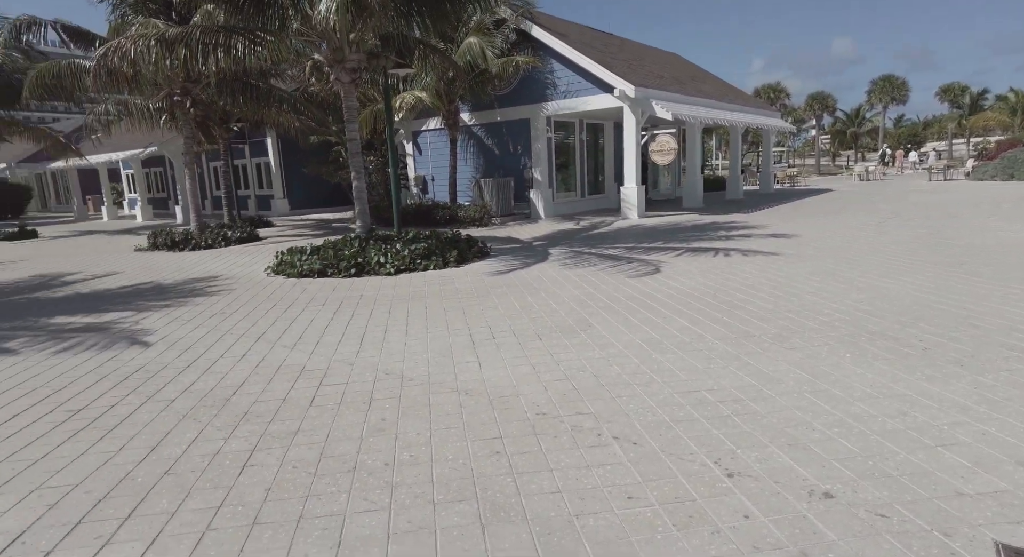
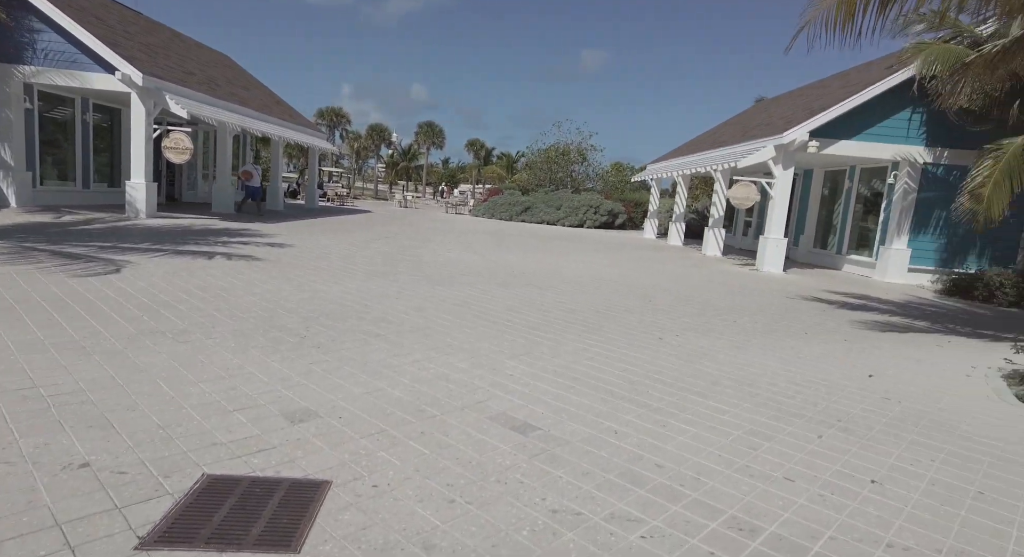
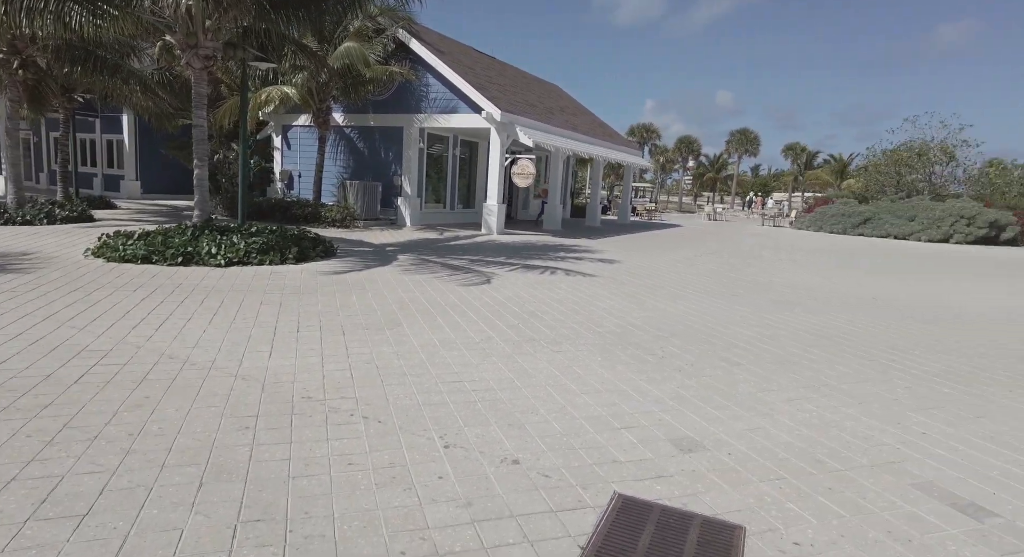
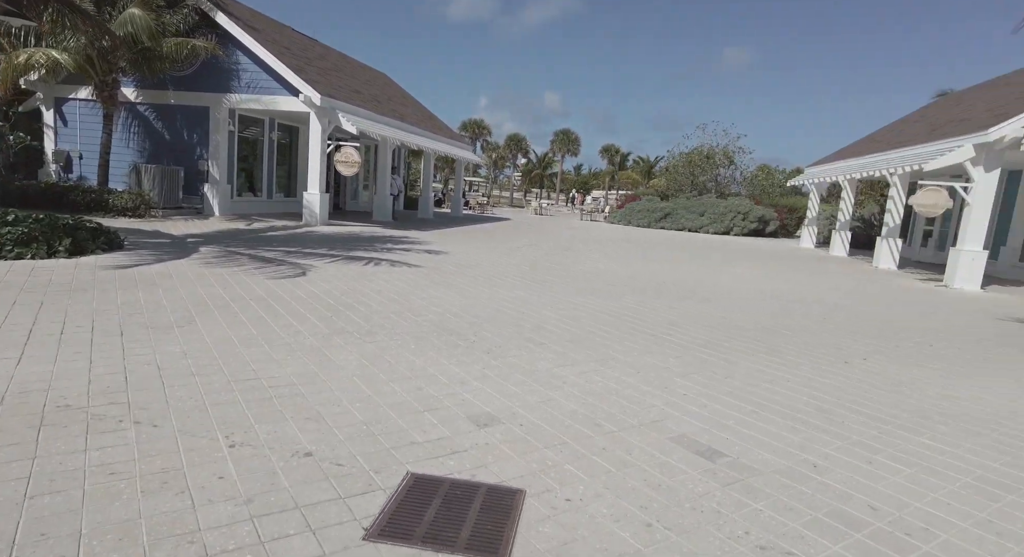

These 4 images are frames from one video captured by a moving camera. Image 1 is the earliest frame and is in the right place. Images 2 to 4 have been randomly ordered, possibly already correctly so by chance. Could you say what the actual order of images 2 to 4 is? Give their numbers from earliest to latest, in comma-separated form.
3, 4, 2
